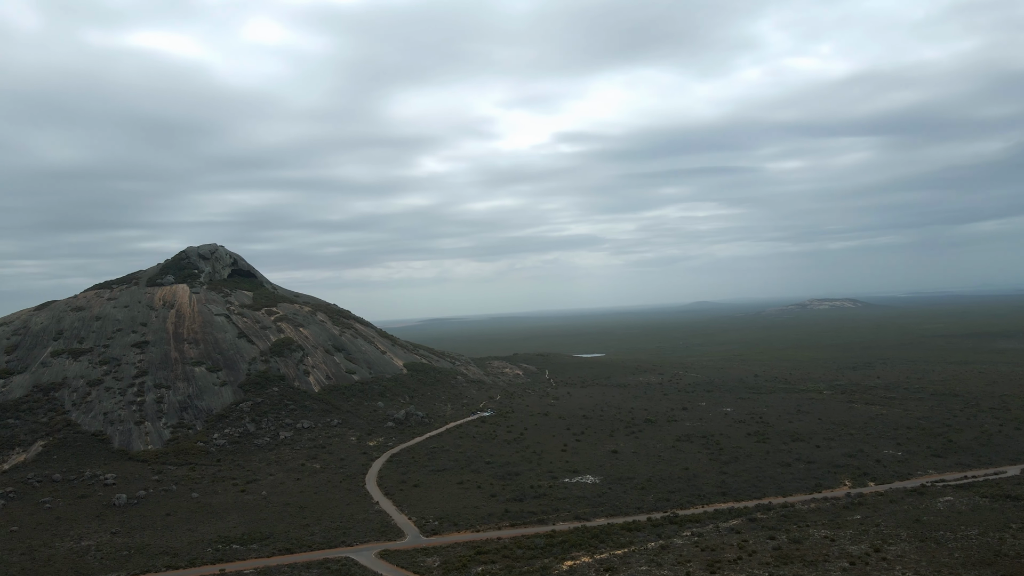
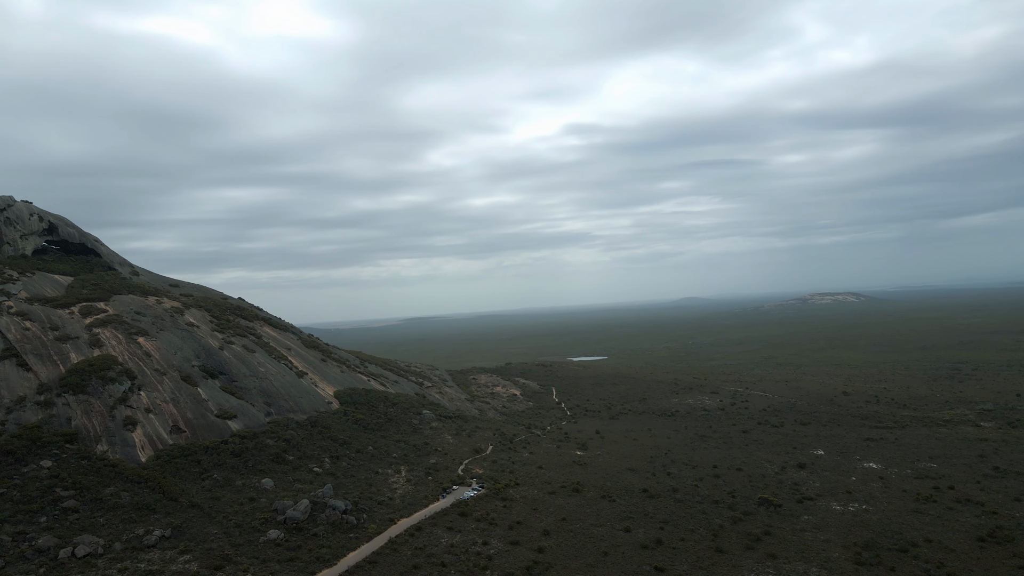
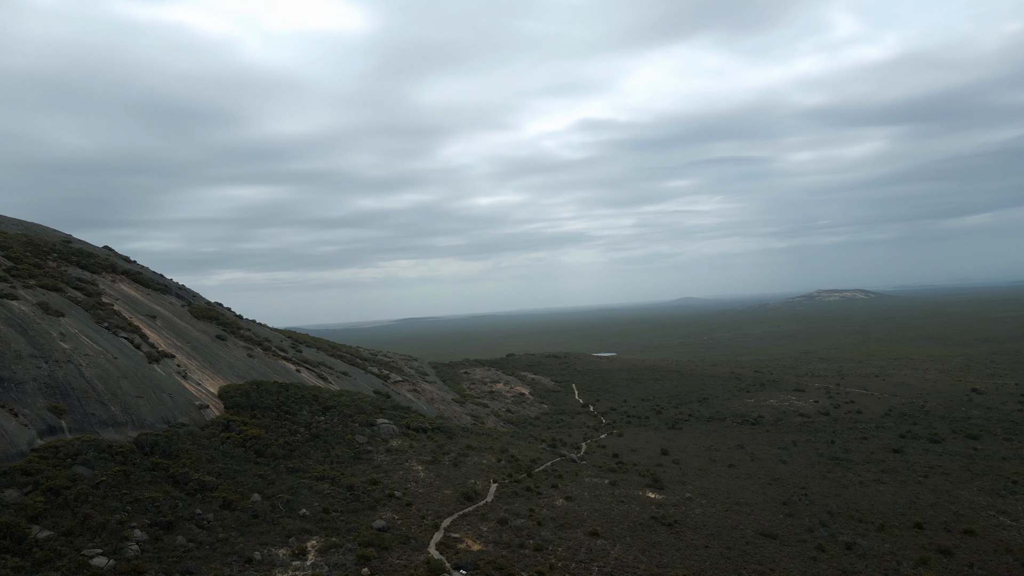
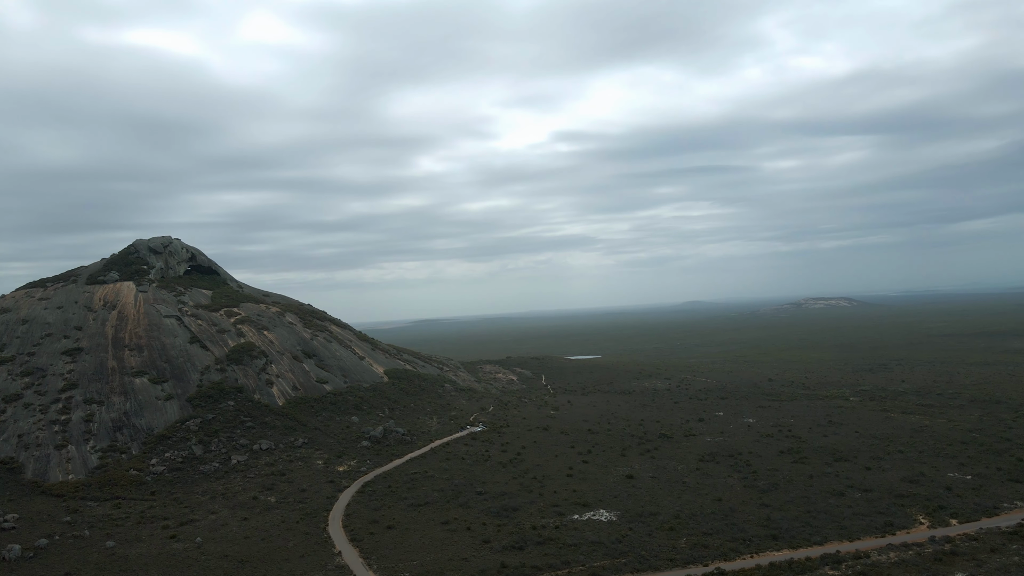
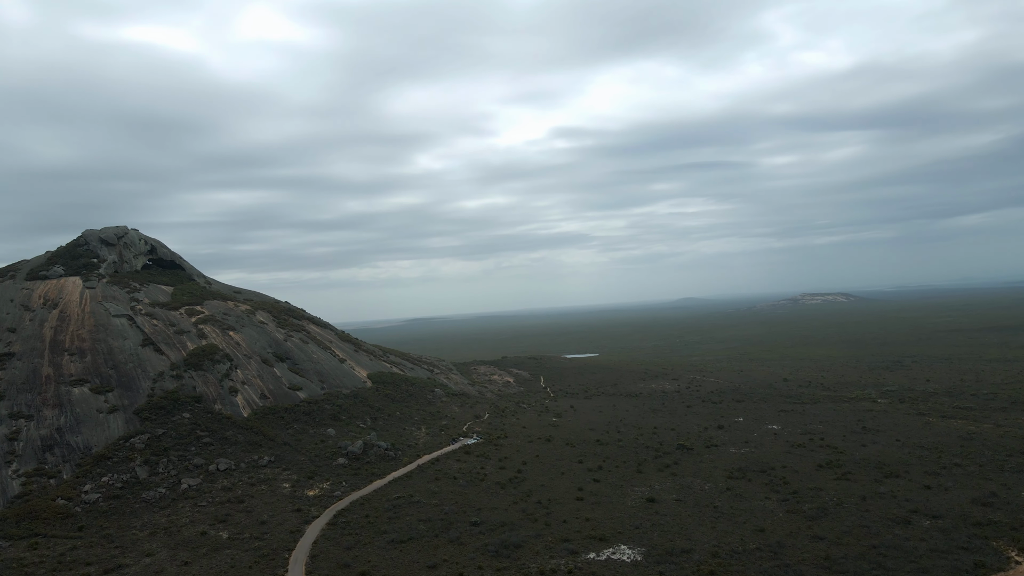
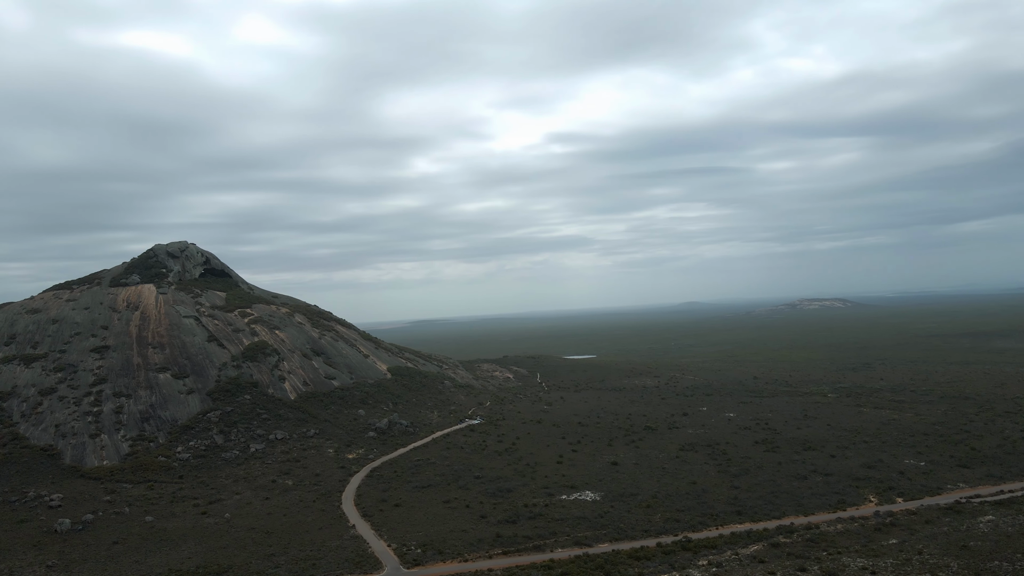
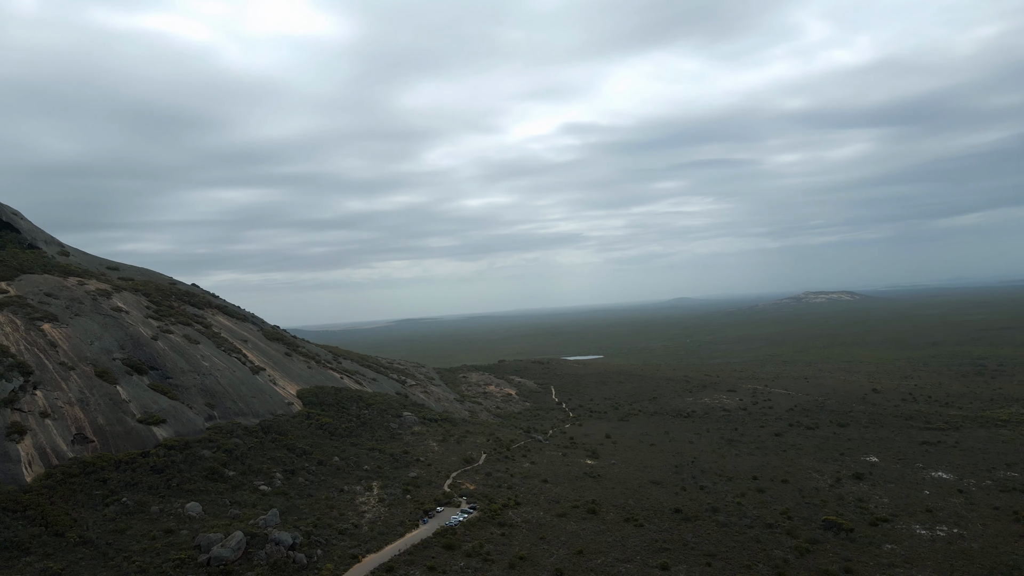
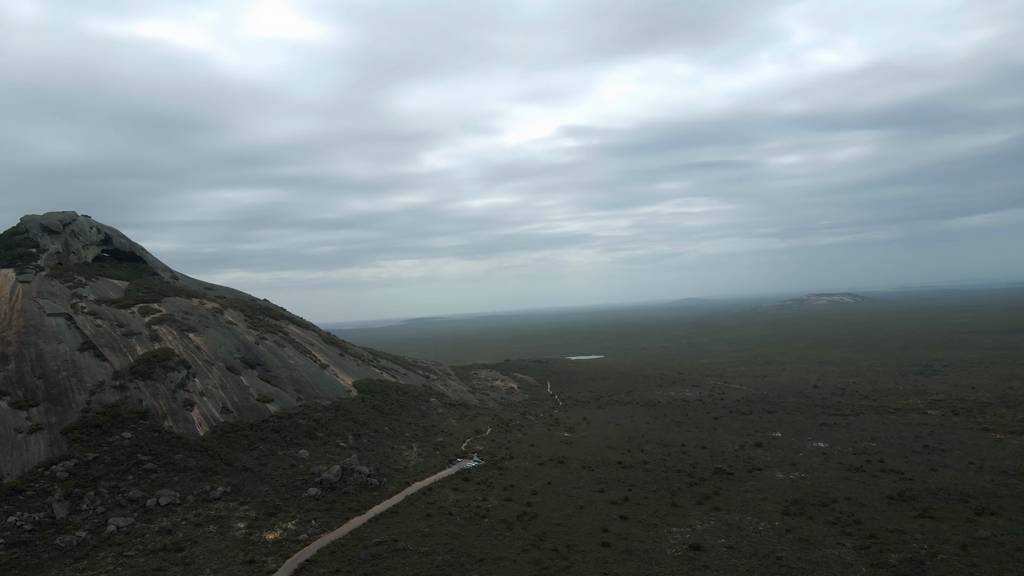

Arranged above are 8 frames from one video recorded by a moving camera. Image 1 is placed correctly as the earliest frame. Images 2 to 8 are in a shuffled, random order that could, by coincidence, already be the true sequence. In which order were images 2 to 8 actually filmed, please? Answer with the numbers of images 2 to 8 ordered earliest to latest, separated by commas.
6, 4, 5, 8, 2, 7, 3
